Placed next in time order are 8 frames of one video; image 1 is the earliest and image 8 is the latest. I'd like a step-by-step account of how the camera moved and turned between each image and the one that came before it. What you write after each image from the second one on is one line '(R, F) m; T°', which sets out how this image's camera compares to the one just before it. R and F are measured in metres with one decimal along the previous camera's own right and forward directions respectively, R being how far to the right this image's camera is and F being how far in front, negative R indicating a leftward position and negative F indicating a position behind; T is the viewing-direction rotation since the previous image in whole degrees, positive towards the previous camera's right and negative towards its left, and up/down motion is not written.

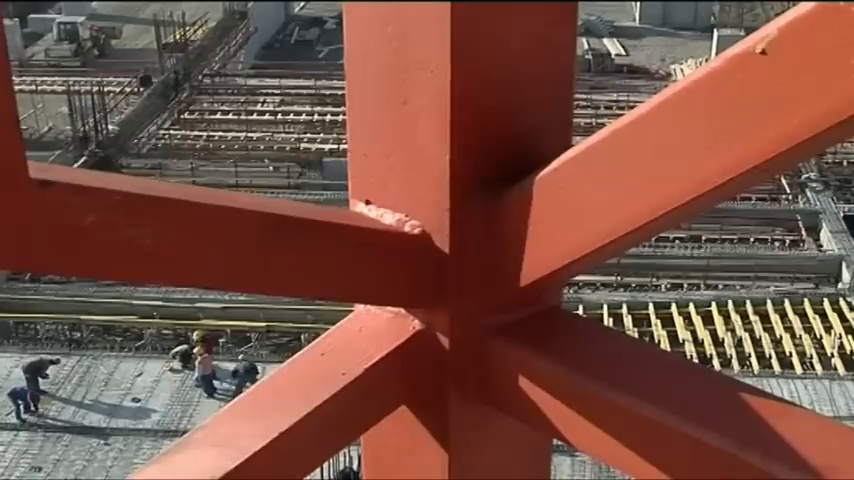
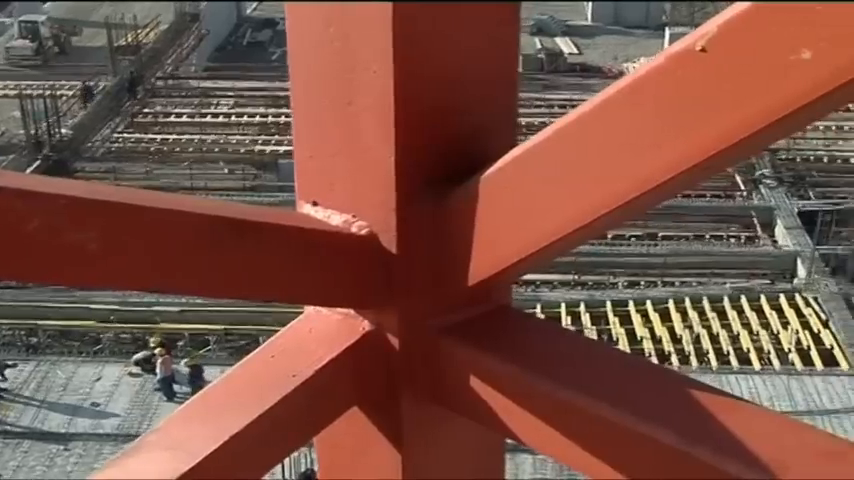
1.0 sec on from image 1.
(0.0, 0.0) m; +1°
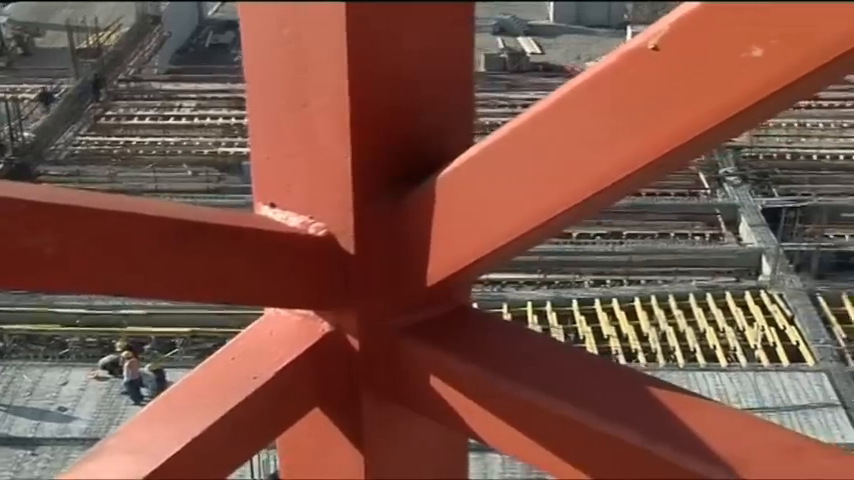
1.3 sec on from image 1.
(0.0, 0.0) m; +1°
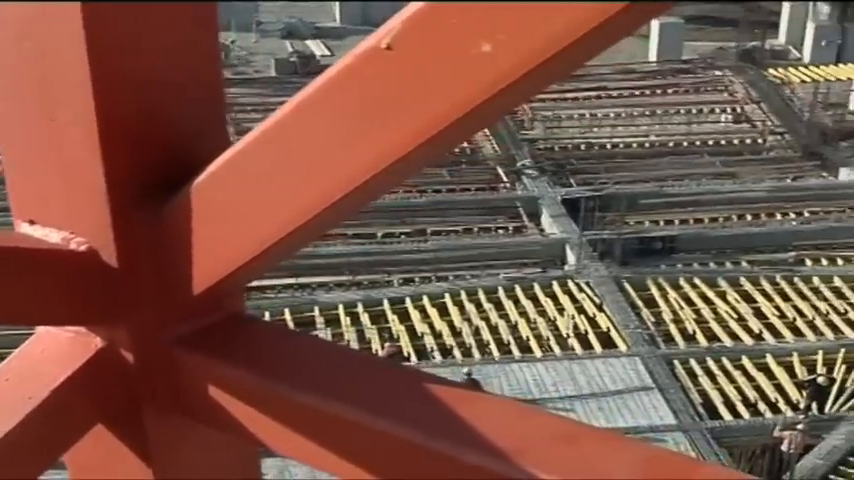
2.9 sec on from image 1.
(+0.2, 0.0) m; +5°
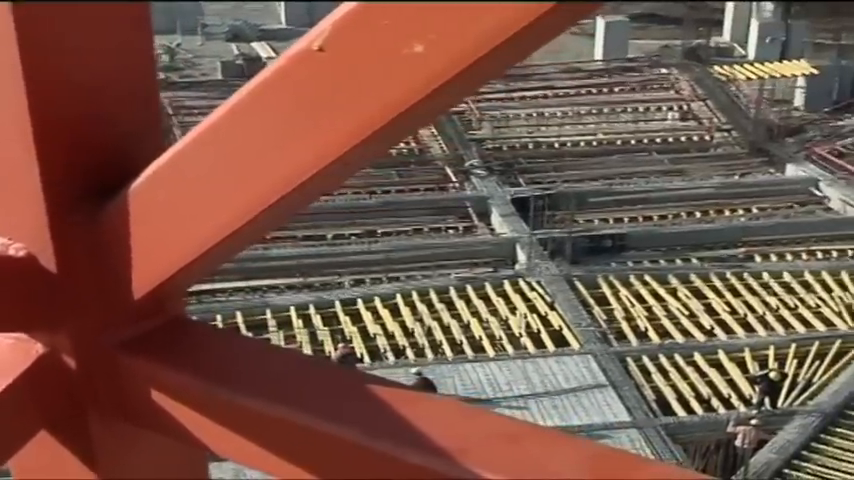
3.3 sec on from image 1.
(+0.1, 0.0) m; +1°
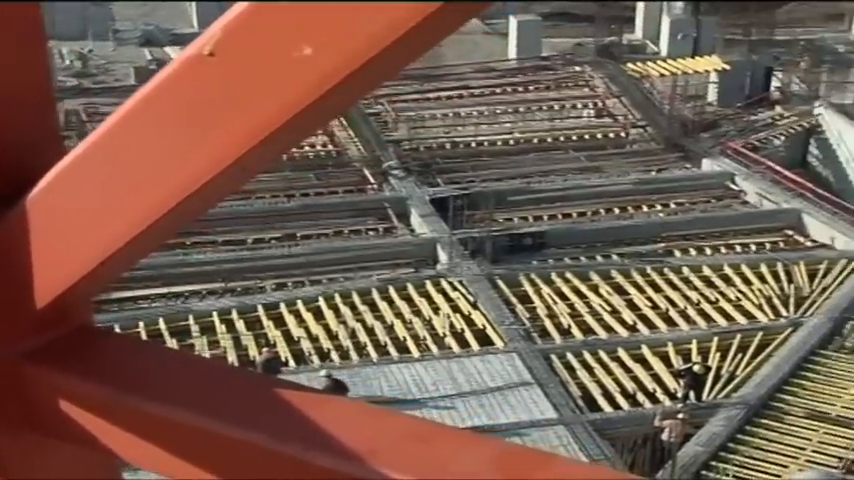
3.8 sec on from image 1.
(-0.6, -0.6) m; +3°
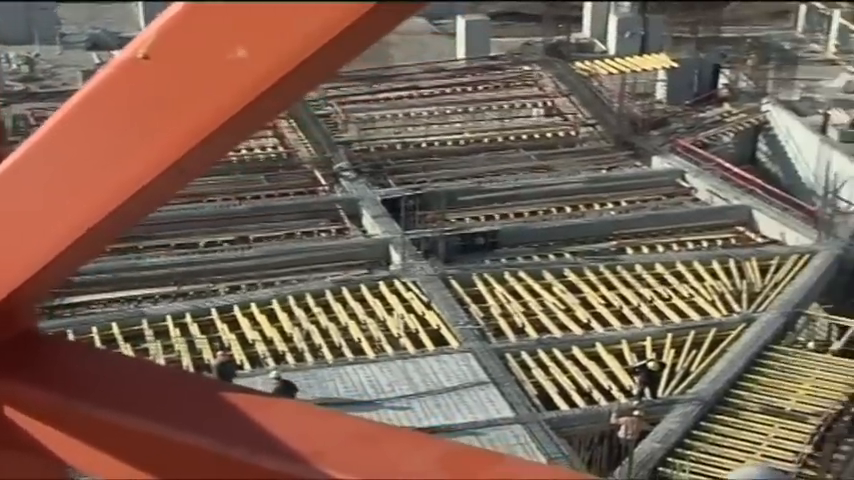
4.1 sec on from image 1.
(-0.3, +0.4) m; +2°
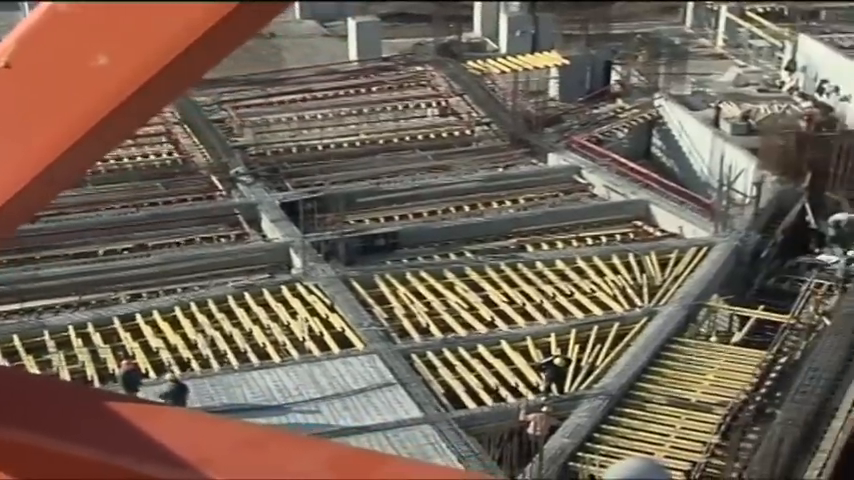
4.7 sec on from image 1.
(-0.7, +0.4) m; +4°
